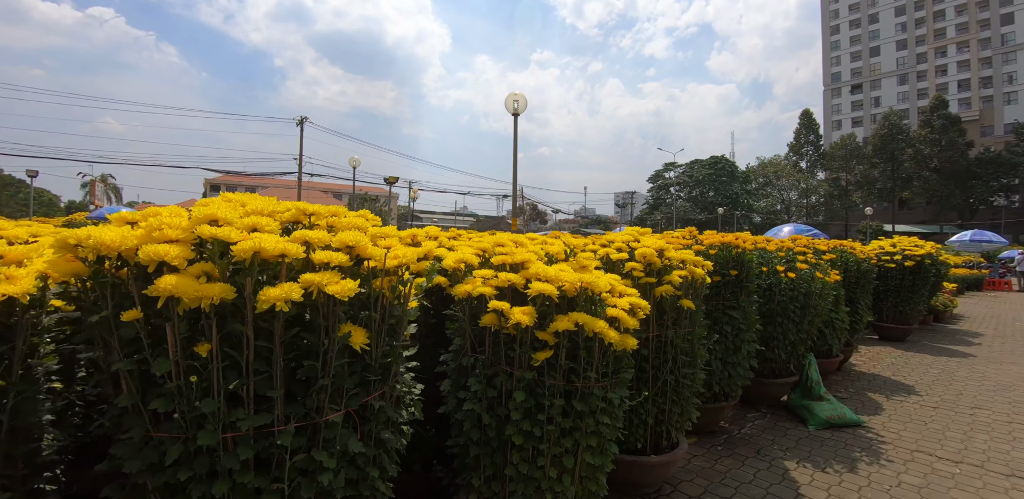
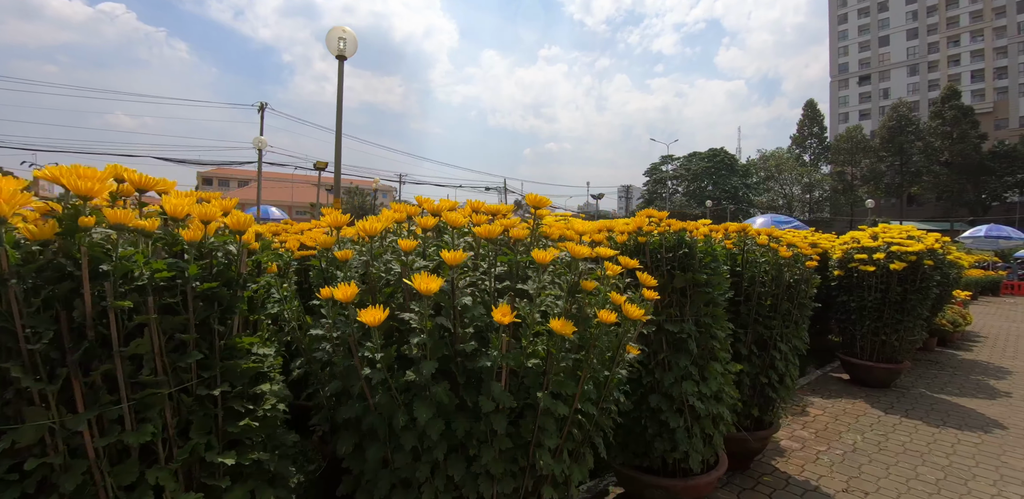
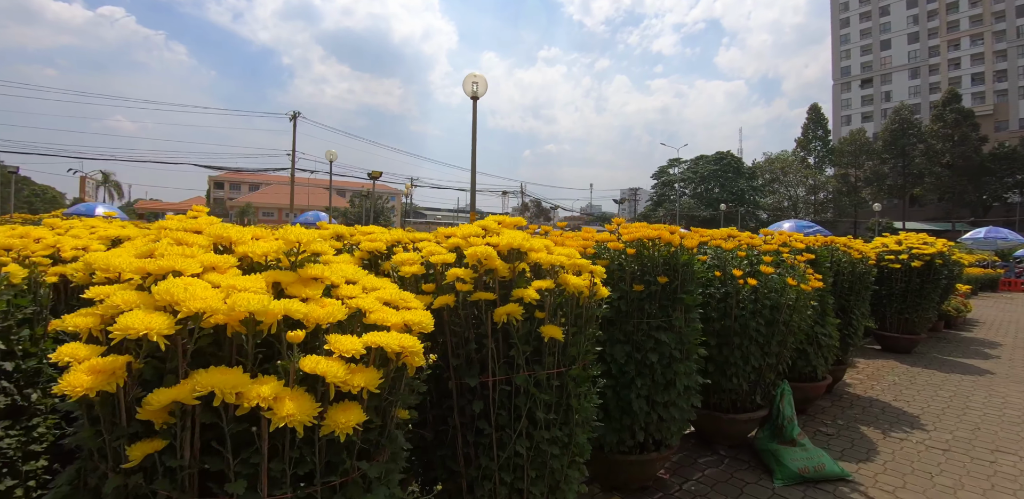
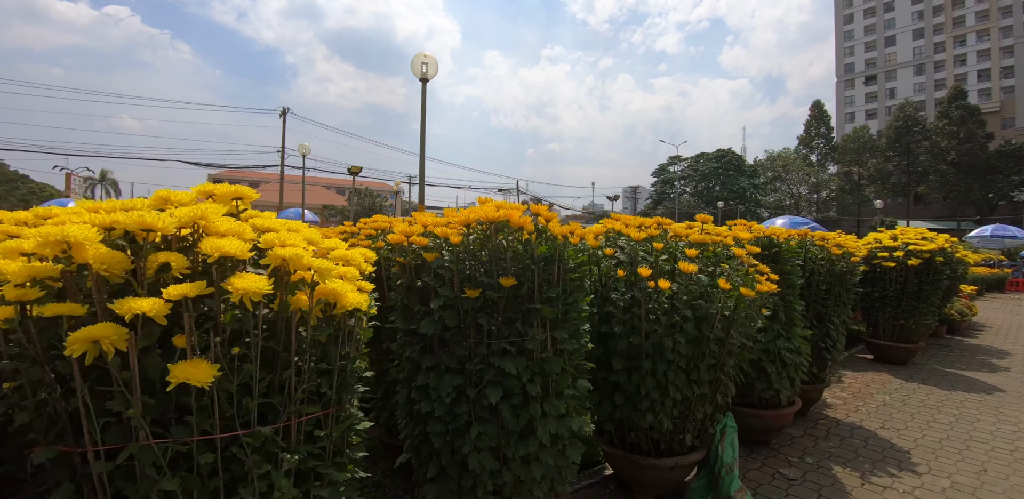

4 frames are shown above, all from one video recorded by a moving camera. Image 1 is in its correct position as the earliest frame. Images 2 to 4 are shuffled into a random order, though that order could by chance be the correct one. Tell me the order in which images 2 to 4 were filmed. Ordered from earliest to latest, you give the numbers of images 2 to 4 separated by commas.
3, 4, 2
